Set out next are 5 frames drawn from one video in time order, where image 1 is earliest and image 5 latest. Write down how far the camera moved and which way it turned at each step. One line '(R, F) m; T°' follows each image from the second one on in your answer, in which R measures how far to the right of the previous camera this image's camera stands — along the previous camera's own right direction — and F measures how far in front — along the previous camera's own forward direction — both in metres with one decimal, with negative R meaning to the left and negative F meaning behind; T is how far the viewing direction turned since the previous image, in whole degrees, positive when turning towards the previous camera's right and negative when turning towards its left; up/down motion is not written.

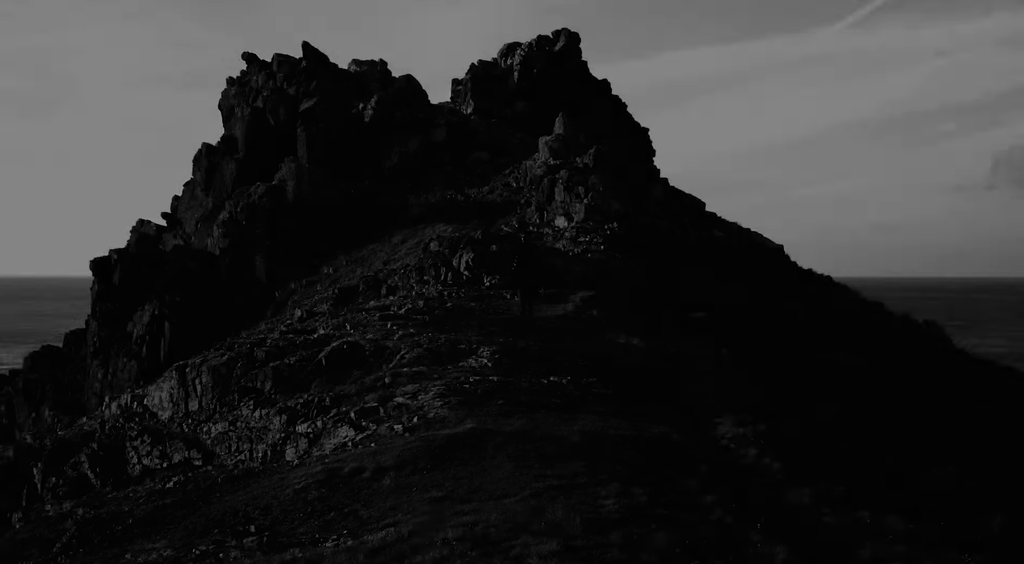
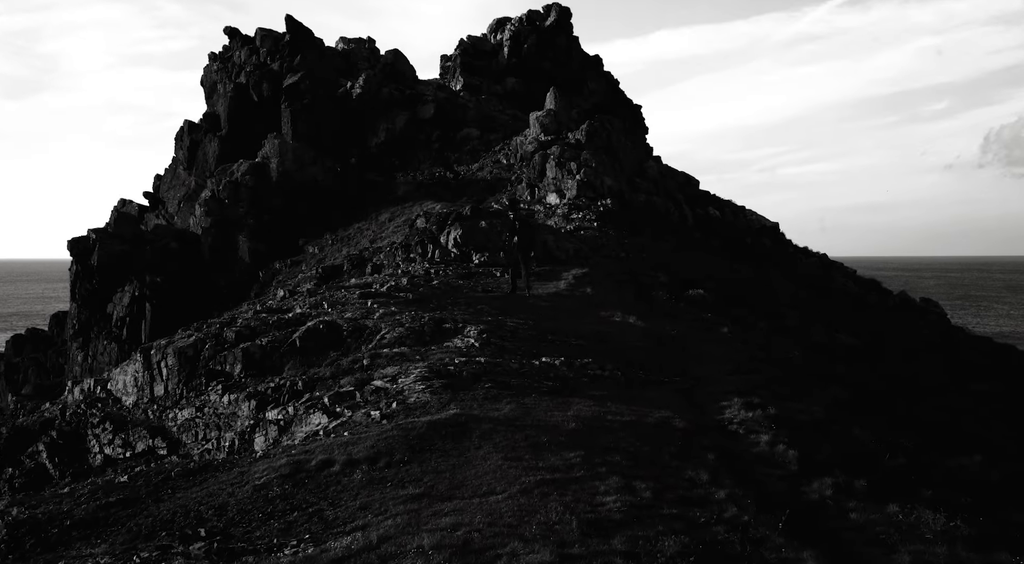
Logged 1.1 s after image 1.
(+0.1, +2.9) m; +1°
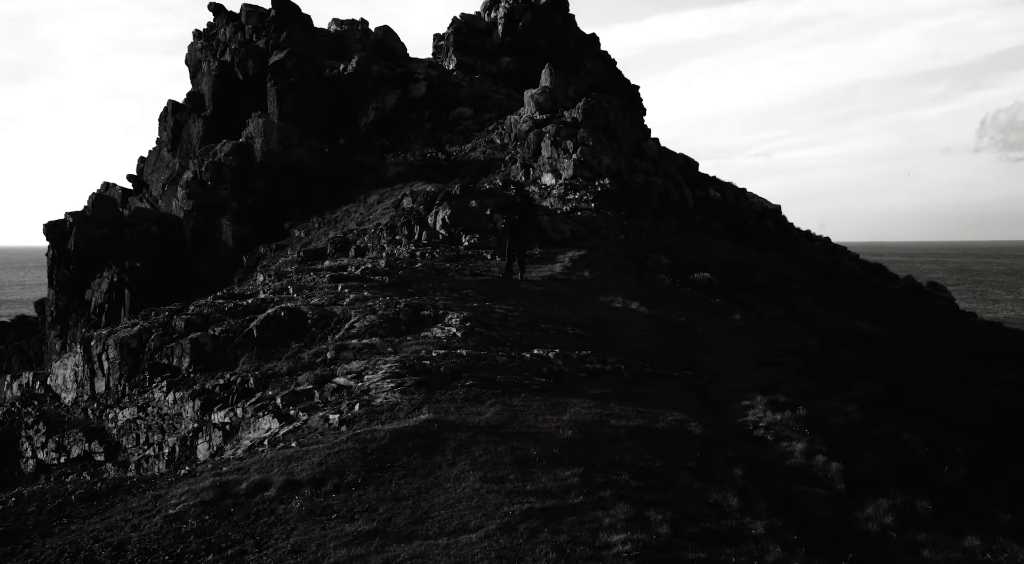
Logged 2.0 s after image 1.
(+0.3, +4.8) m; 0°
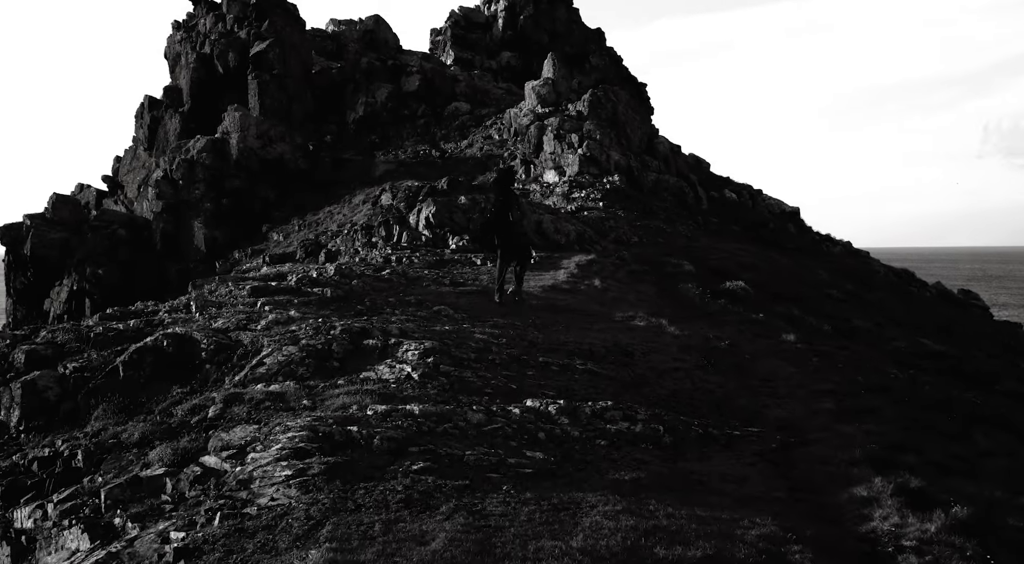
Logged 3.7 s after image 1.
(+0.5, +10.5) m; 0°
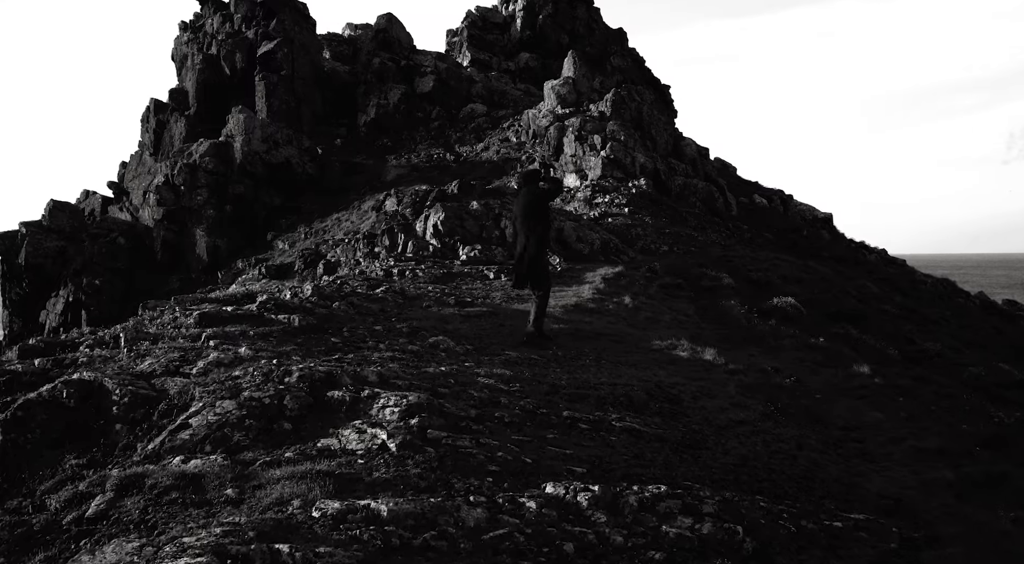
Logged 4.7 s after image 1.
(+0.1, +6.1) m; -1°
